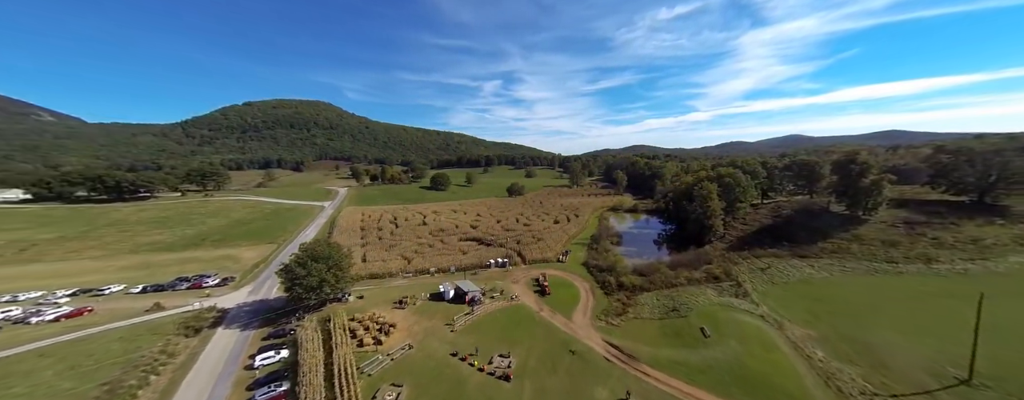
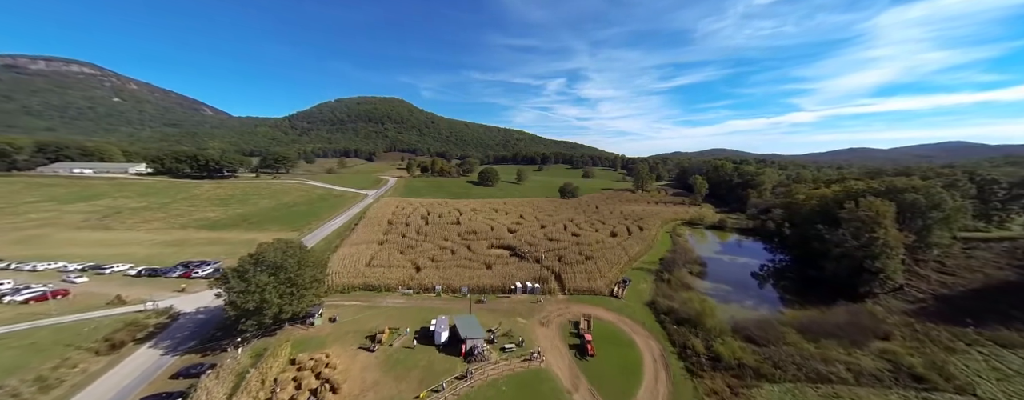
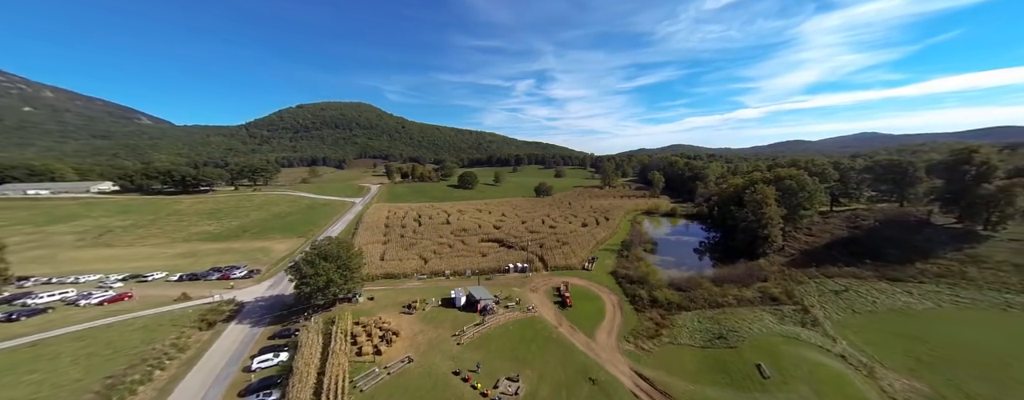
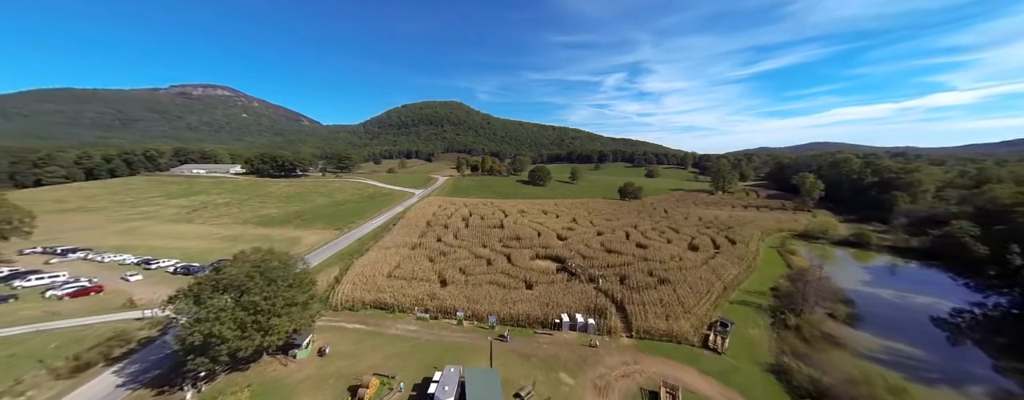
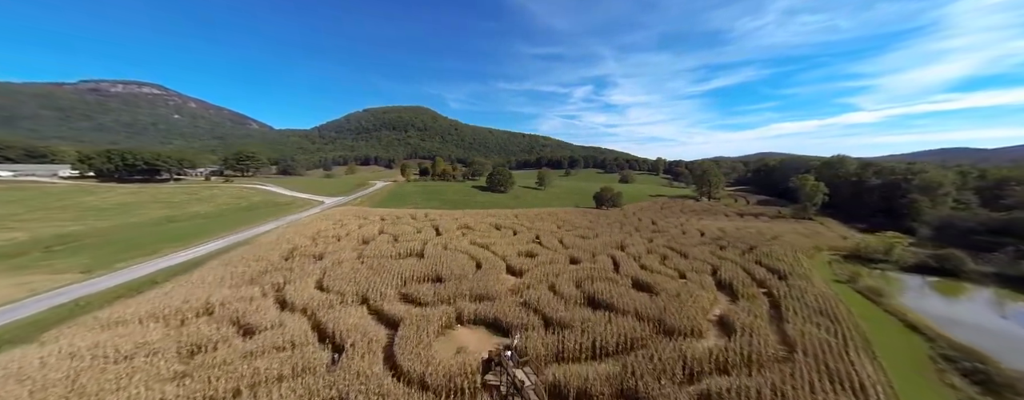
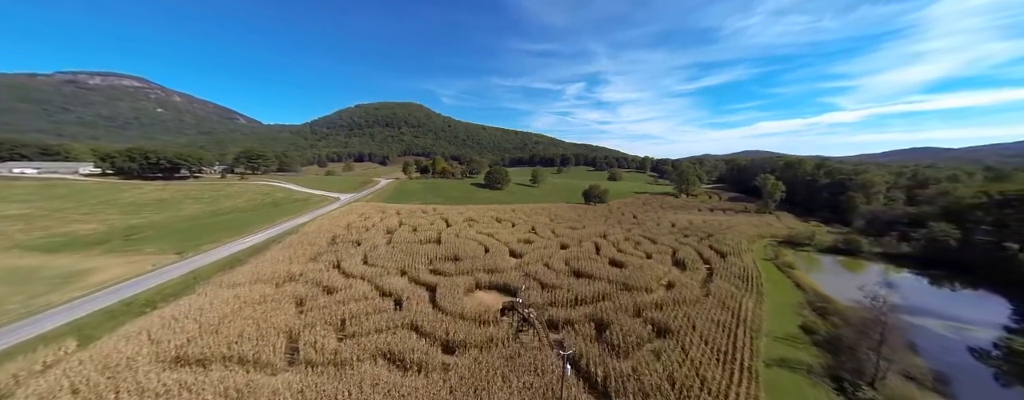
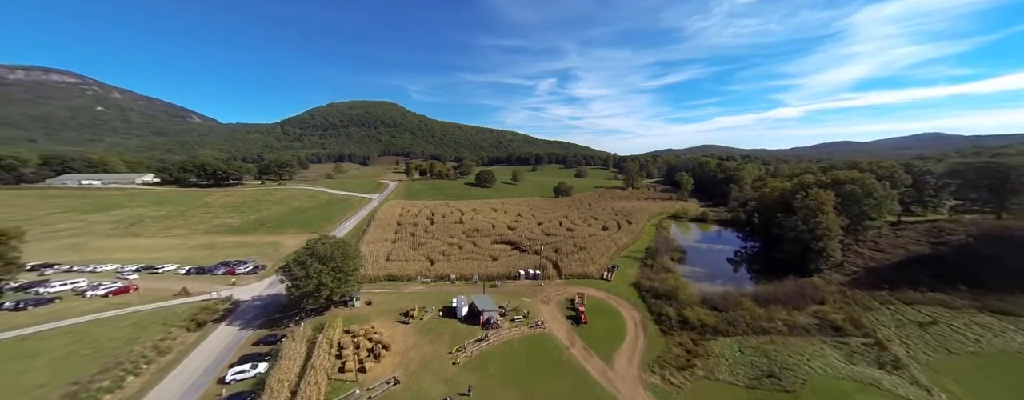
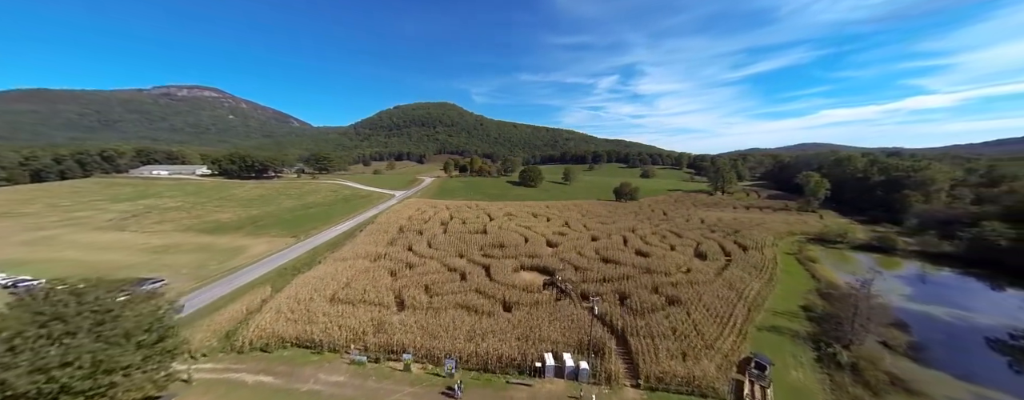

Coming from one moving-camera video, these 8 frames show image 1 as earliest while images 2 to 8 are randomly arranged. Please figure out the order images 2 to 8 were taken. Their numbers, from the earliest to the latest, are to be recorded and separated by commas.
3, 7, 2, 4, 8, 6, 5
